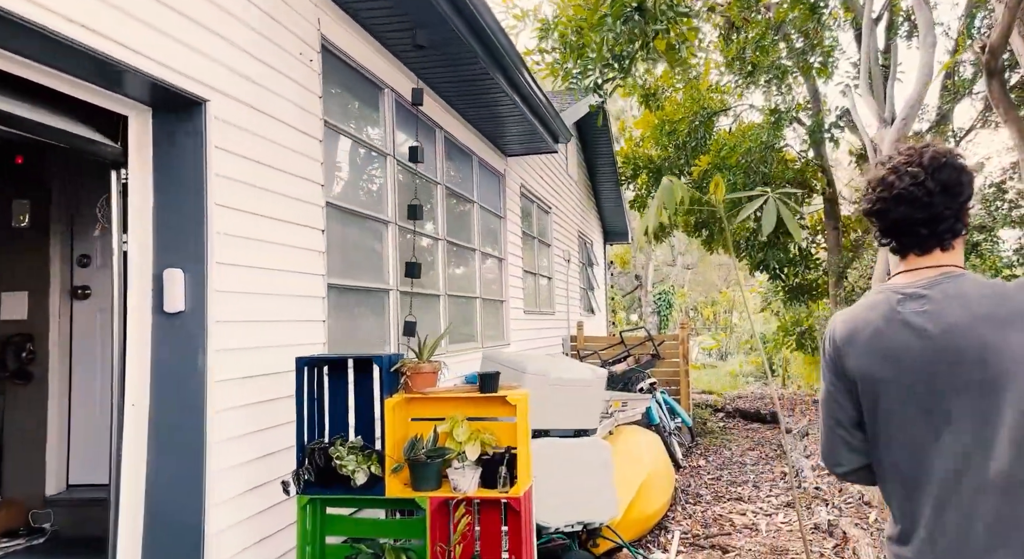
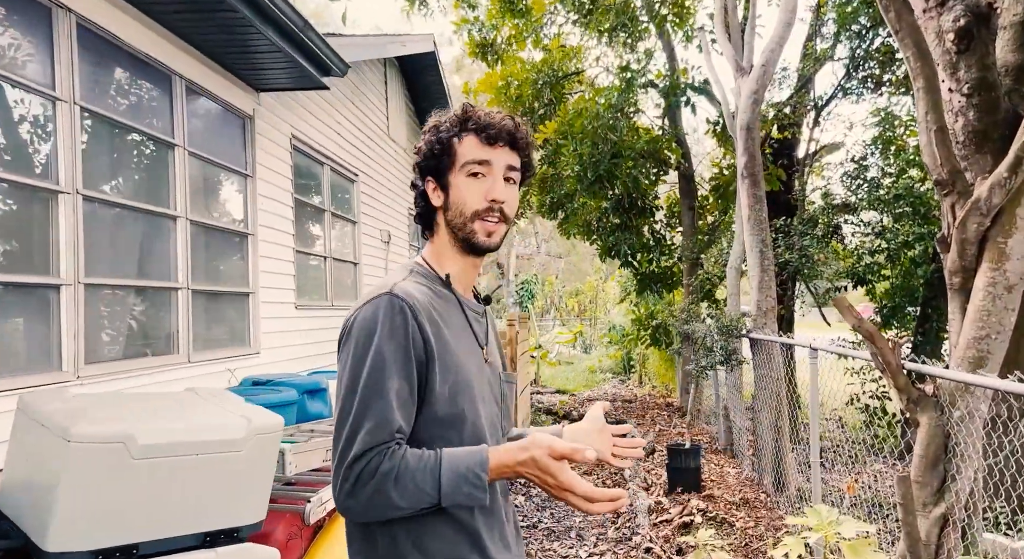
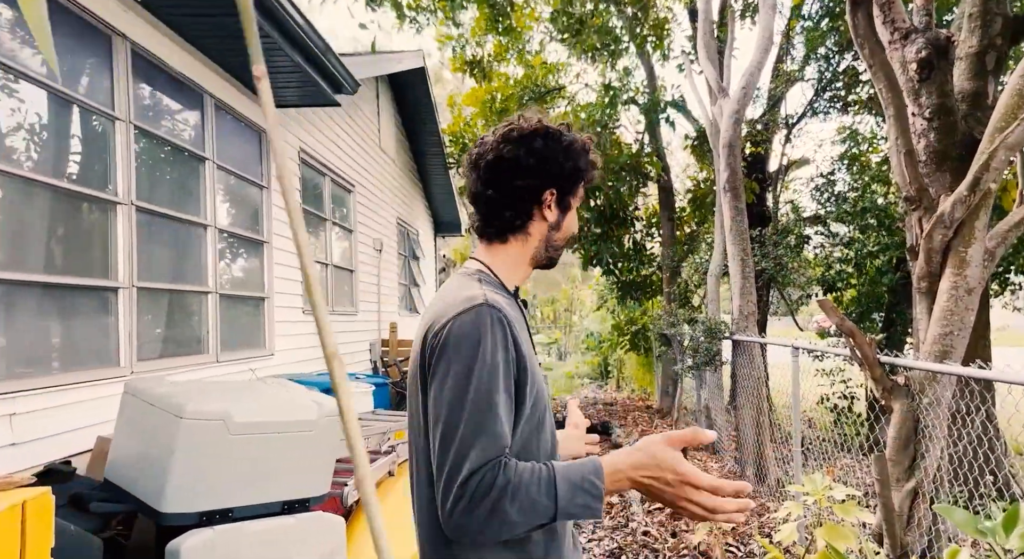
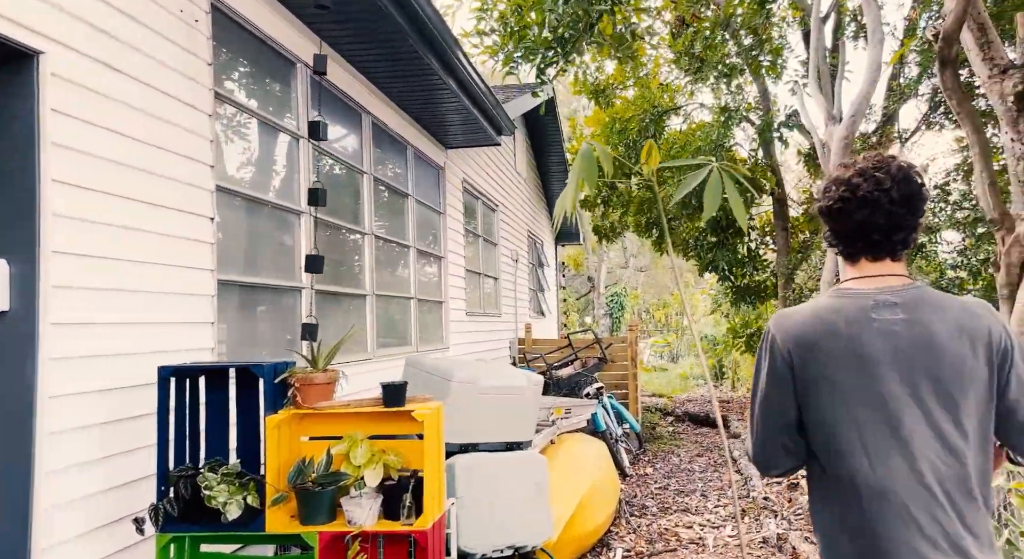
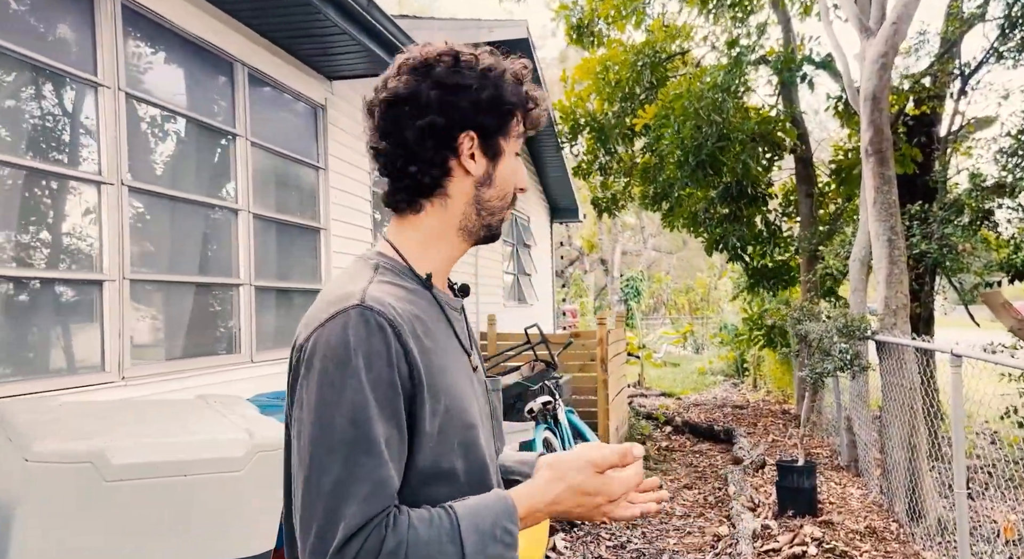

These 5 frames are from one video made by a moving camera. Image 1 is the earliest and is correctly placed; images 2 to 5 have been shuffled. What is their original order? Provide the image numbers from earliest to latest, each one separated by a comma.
4, 3, 2, 5
